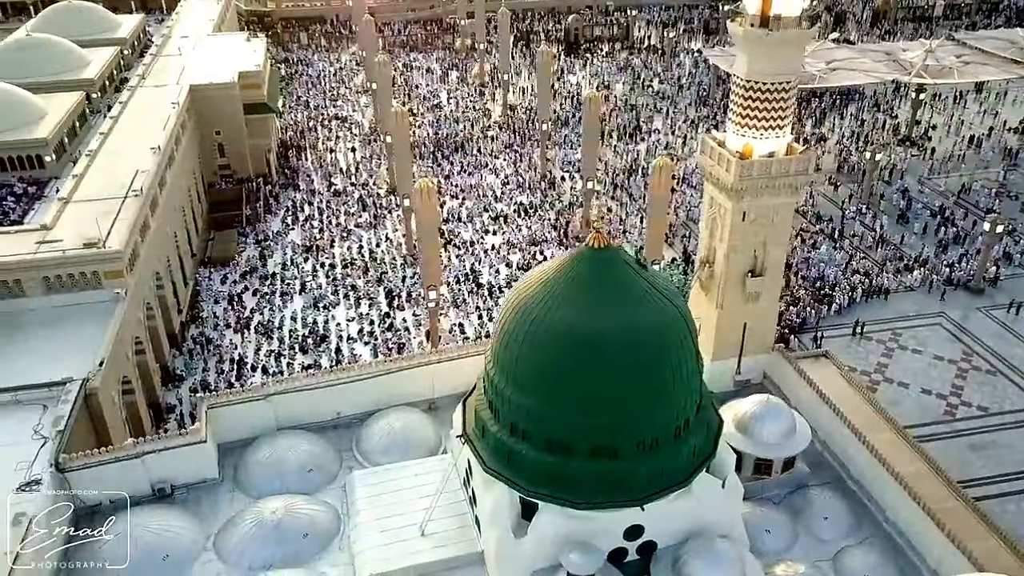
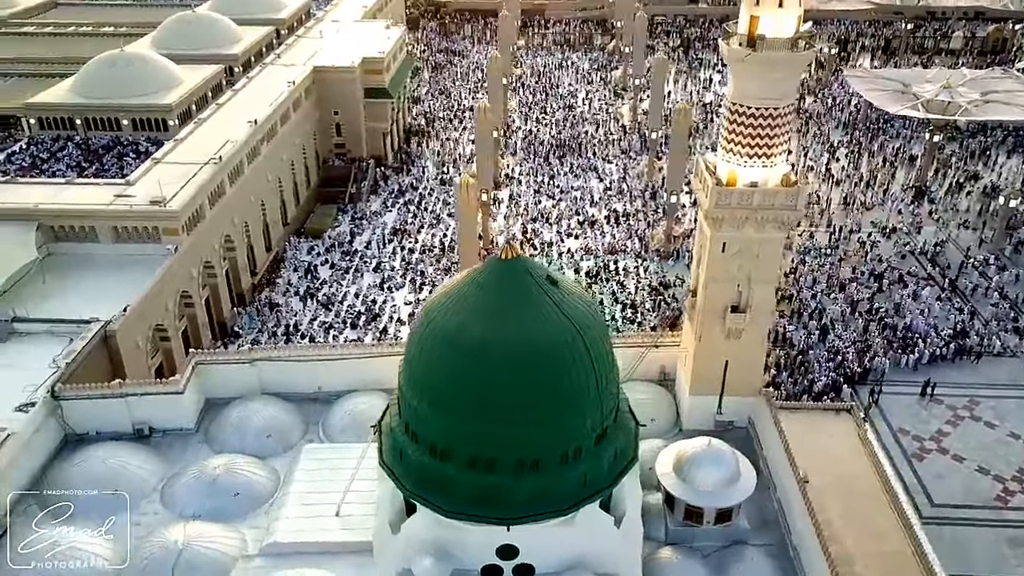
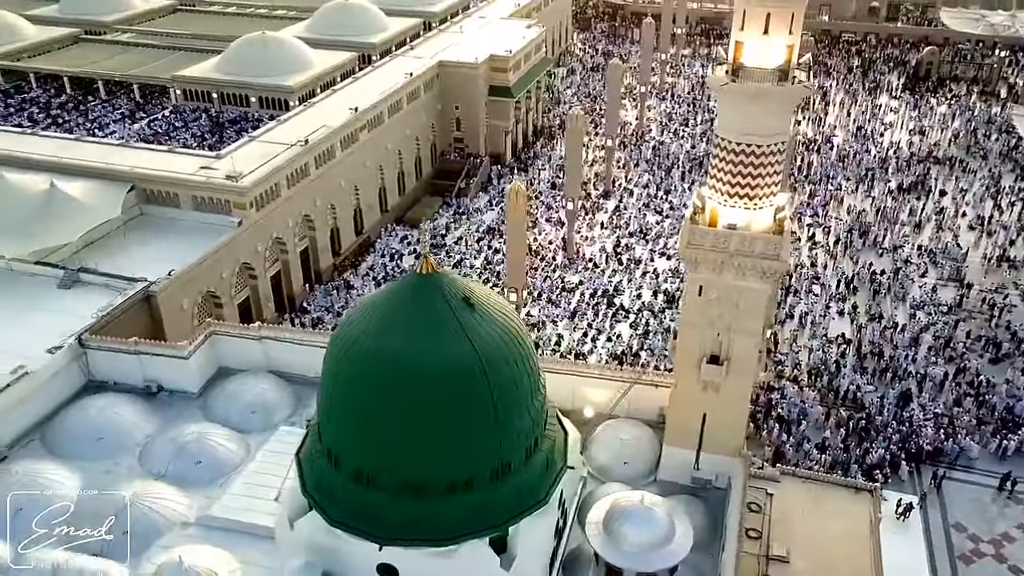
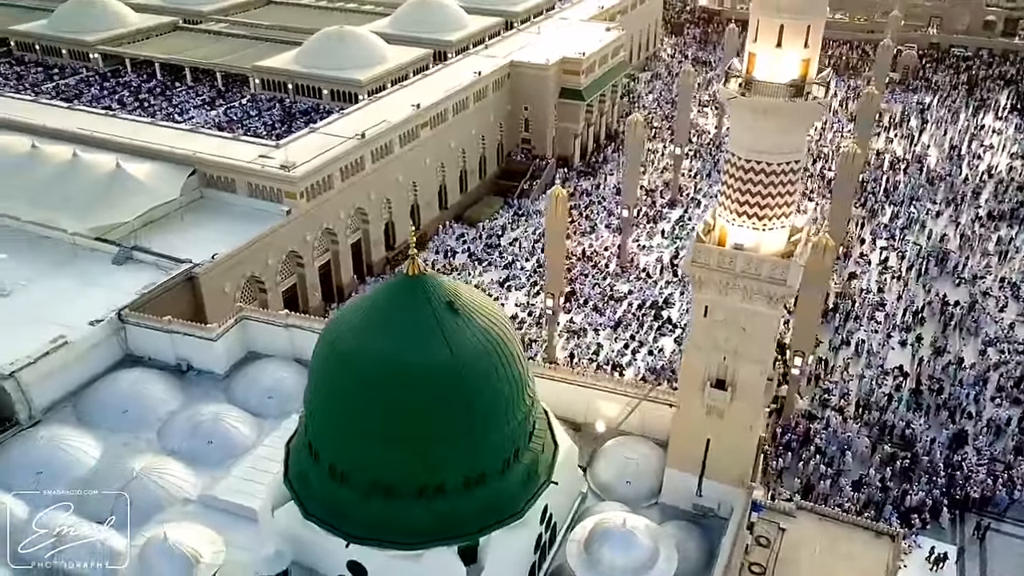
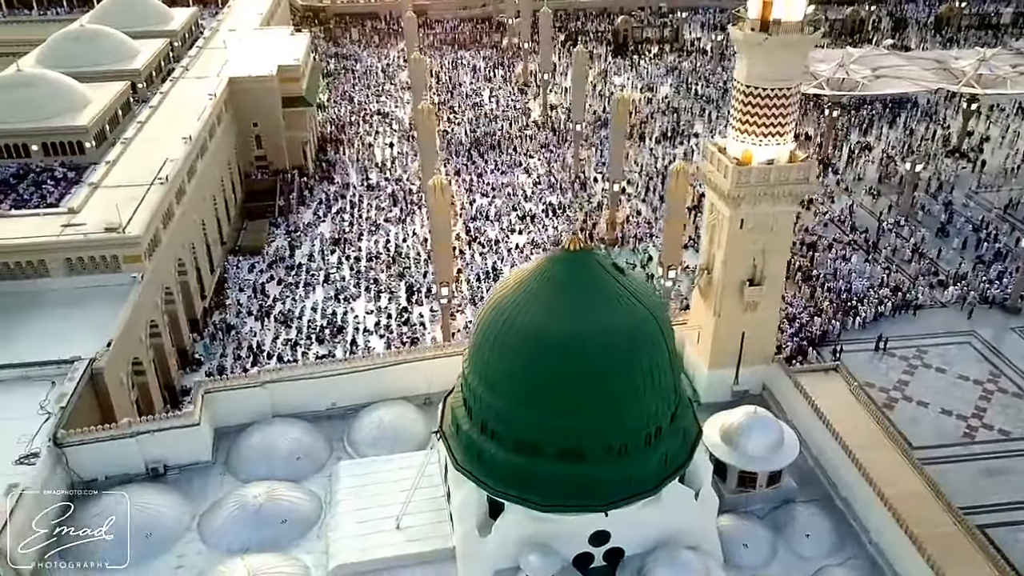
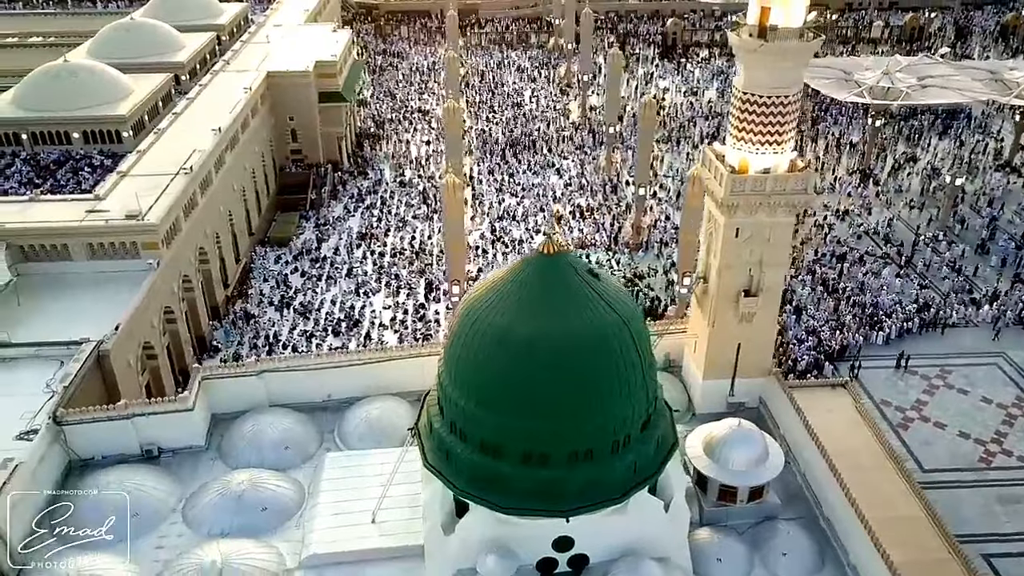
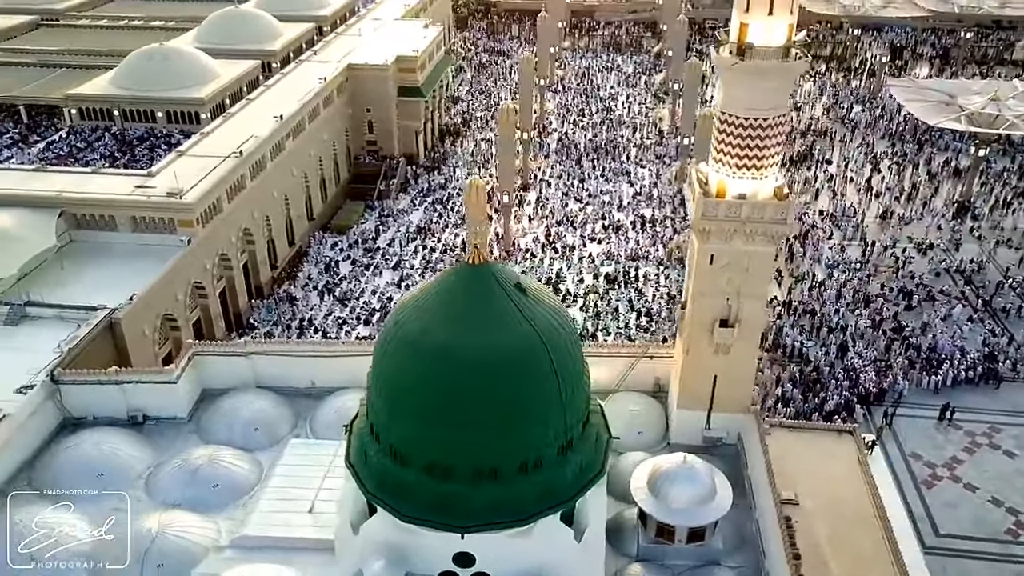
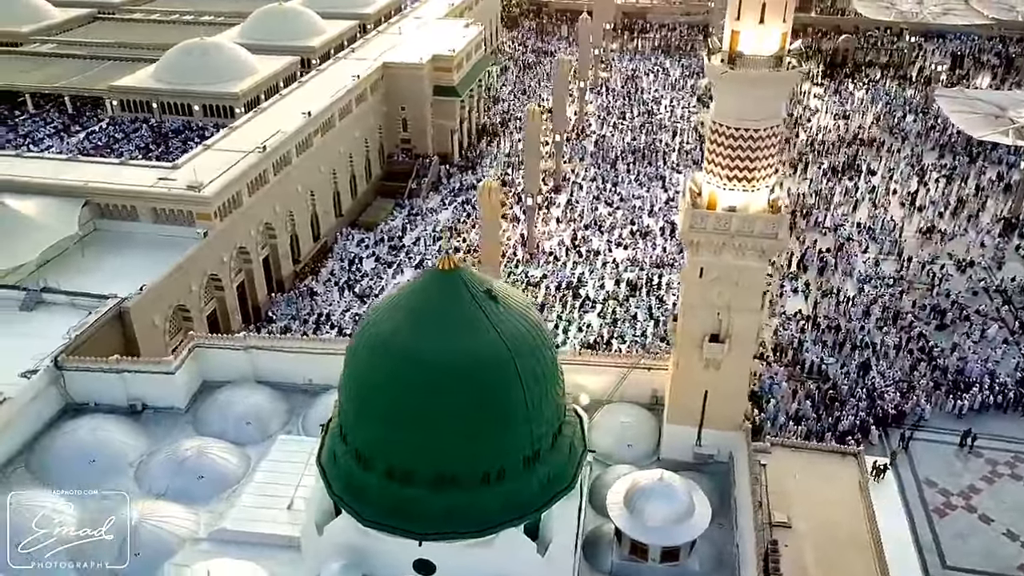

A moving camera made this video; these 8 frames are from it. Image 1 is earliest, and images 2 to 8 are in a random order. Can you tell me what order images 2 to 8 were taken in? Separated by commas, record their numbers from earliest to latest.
5, 6, 2, 7, 8, 3, 4
